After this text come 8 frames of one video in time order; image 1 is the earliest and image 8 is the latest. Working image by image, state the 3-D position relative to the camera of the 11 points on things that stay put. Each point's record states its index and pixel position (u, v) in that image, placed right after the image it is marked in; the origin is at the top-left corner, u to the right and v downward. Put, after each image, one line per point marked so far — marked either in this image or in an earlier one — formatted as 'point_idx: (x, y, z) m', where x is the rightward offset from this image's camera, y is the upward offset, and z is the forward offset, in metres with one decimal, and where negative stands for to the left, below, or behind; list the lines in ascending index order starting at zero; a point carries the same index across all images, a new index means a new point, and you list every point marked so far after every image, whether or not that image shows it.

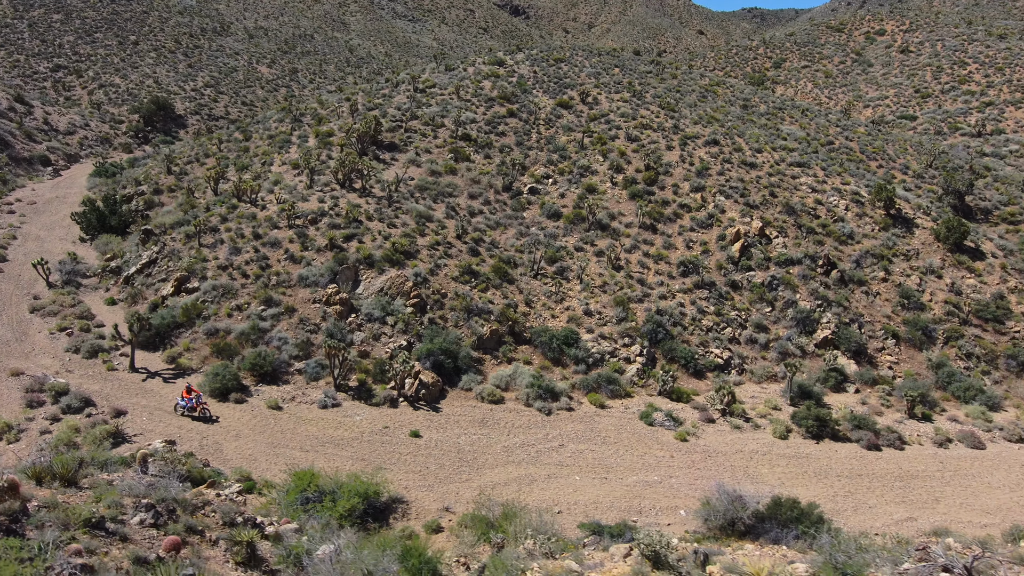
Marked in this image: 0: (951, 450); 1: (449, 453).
0: (+13.2, -4.8, +19.2) m
1: (-1.6, -4.3, +16.6) m
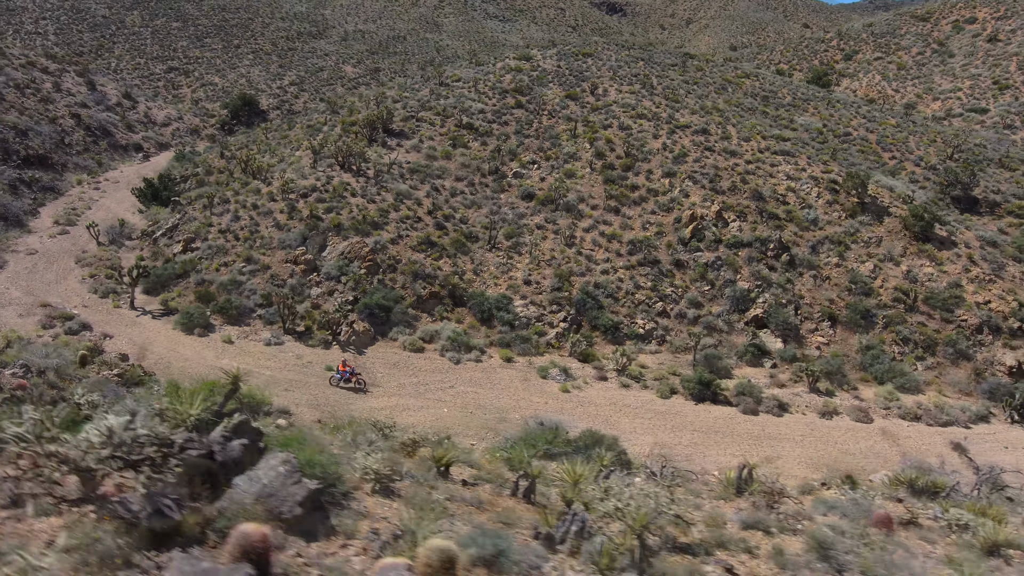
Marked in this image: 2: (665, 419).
0: (+9.9, -4.1, +19.8) m
1: (-5.0, -2.9, +19.6) m
2: (+4.6, -3.9, +19.0) m
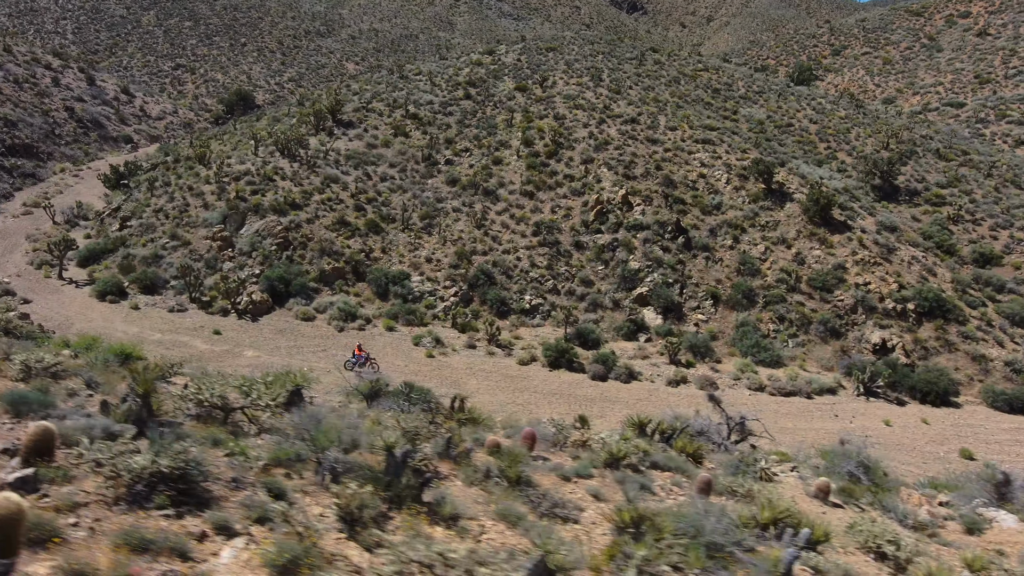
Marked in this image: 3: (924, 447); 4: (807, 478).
0: (+5.4, -3.3, +20.9) m
1: (-9.5, -1.9, +21.4) m
2: (0.0, -2.9, +20.3) m
3: (+11.7, -4.5, +18.1) m
4: (+5.5, -3.6, +11.9) m
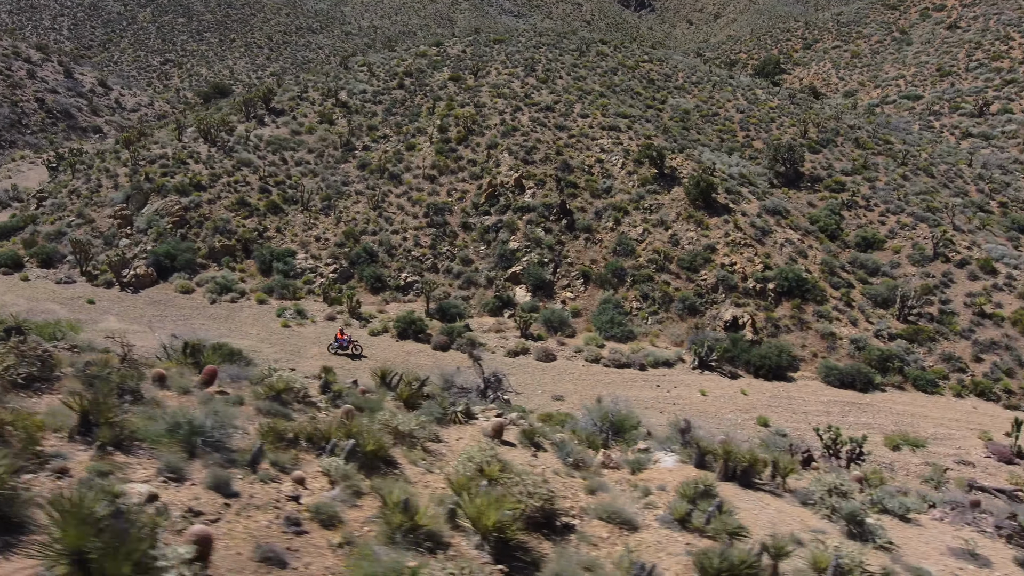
0: (+0.1, -2.4, +21.7) m
1: (-14.8, -0.9, +22.6) m
2: (-5.4, -2.0, +21.3) m
3: (+6.2, -3.7, +18.7) m
4: (-0.1, -2.7, +12.7) m
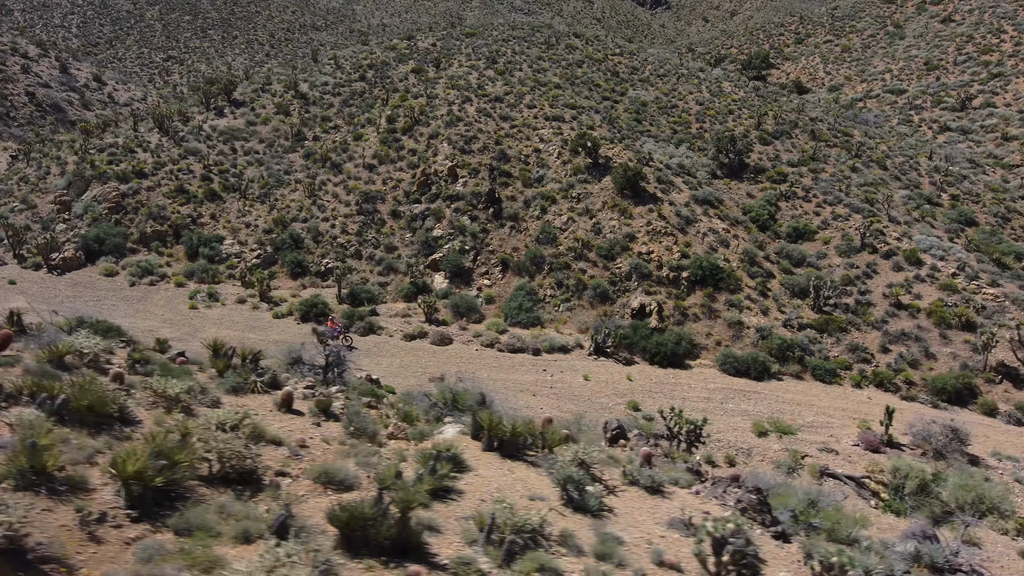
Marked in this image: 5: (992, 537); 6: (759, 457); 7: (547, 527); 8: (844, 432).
0: (-3.5, -1.8, +21.8) m
1: (-18.3, -0.1, +23.3) m
2: (-8.9, -1.4, +21.6) m
3: (+2.5, -3.2, +18.6) m
4: (-4.0, -2.1, +12.9) m
5: (+10.5, -5.4, +13.9) m
6: (+6.2, -4.3, +16.2) m
7: (+0.5, -3.0, +8.2) m
8: (+9.2, -4.0, +17.7) m
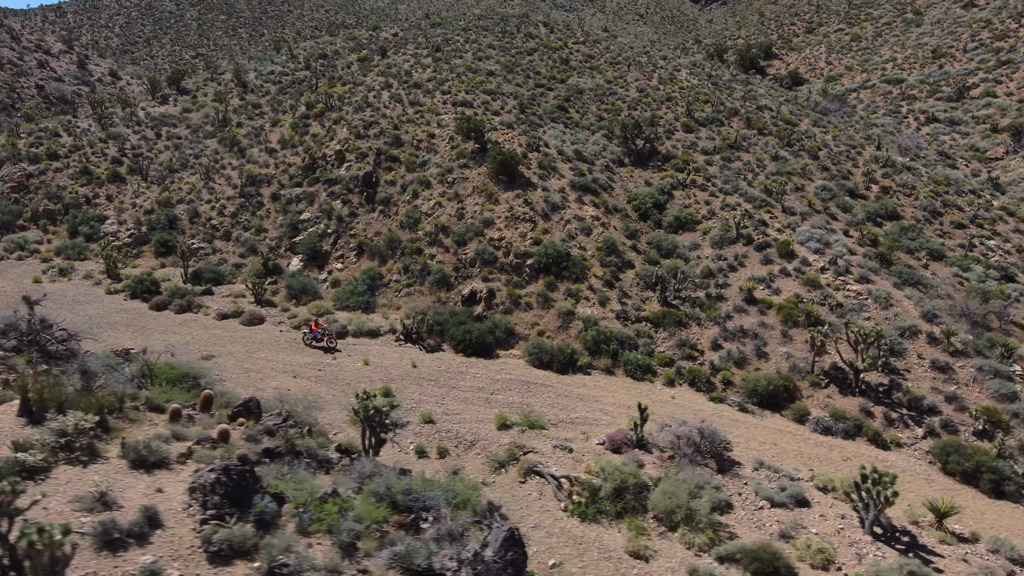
0: (-9.9, -1.1, +21.6) m
1: (-24.4, +1.0, +24.6) m
2: (-15.3, -0.5, +22.0) m
3: (-4.3, -2.6, +17.8) m
4: (-11.4, -1.4, +12.8) m
5: (+3.1, -5.1, +12.4) m
6: (-0.8, -3.8, +15.1) m
7: (-7.4, -2.4, +7.7) m
8: (+2.2, -3.6, +16.3) m
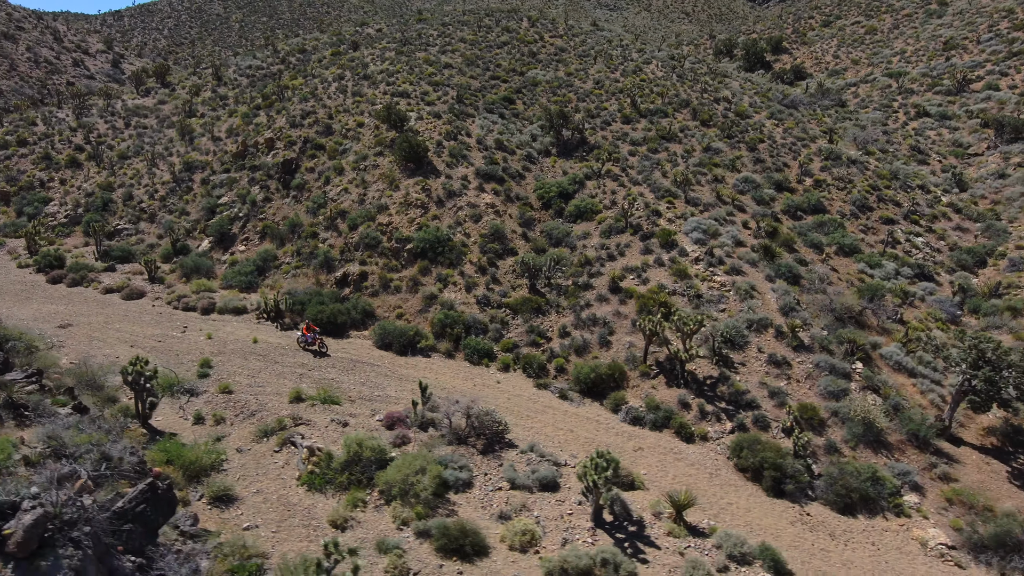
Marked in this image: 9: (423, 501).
0: (-14.6, -0.2, +22.8) m
1: (-28.7, +2.3, +27.1) m
2: (-19.9, +0.5, +23.6) m
3: (-9.4, -1.9, +18.5) m
4: (-16.9, -0.4, +14.1) m
5: (-2.6, -4.5, +12.3) m
6: (-6.3, -3.2, +15.4) m
7: (-13.4, -1.5, +8.7) m
8: (-3.1, -3.1, +16.3) m
9: (-1.7, -4.3, +12.7) m
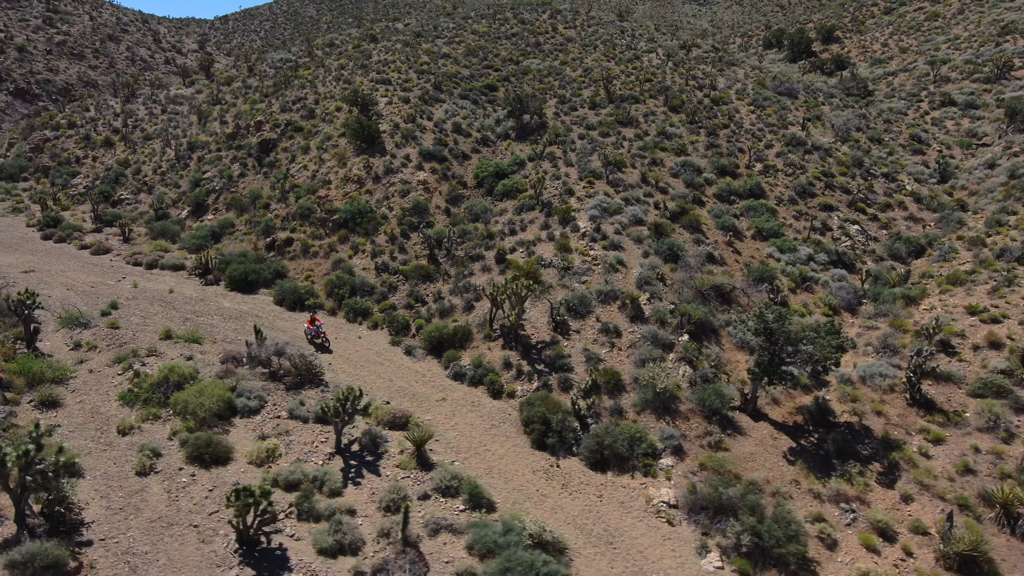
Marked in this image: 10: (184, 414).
0: (-18.0, +1.6, +26.5) m
1: (-31.1, +4.7, +32.9) m
2: (-23.1, +2.6, +28.1) m
3: (-13.6, -0.3, +21.4) m
4: (-21.6, +1.6, +18.2) m
5: (-8.0, -3.2, +14.3) m
6: (-11.1, -1.7, +17.9) m
7: (-19.1, +0.3, +12.3) m
8: (-7.8, -1.7, +18.3) m
9: (-7.1, -3.0, +14.5) m
10: (-7.4, -2.9, +14.7) m
